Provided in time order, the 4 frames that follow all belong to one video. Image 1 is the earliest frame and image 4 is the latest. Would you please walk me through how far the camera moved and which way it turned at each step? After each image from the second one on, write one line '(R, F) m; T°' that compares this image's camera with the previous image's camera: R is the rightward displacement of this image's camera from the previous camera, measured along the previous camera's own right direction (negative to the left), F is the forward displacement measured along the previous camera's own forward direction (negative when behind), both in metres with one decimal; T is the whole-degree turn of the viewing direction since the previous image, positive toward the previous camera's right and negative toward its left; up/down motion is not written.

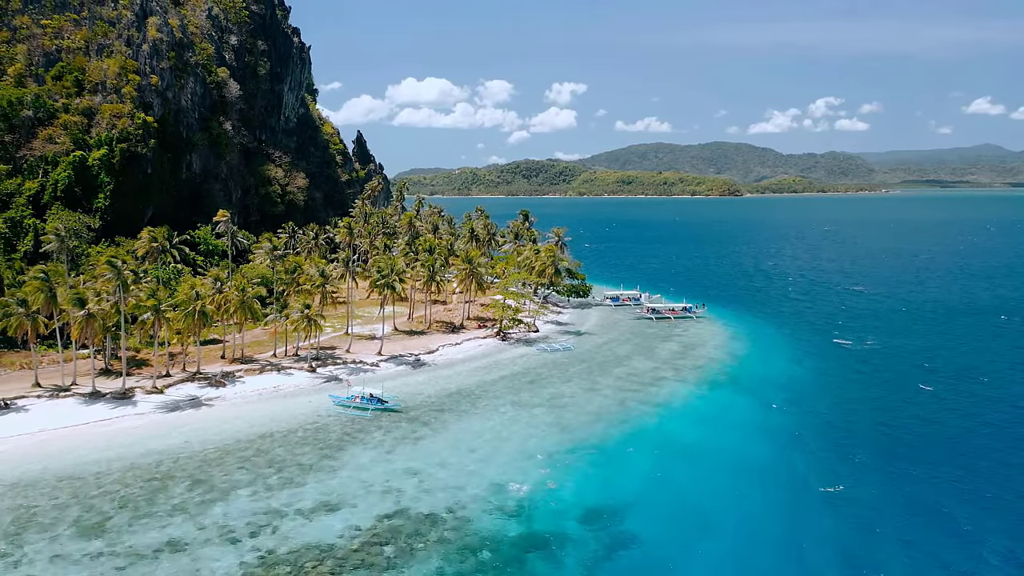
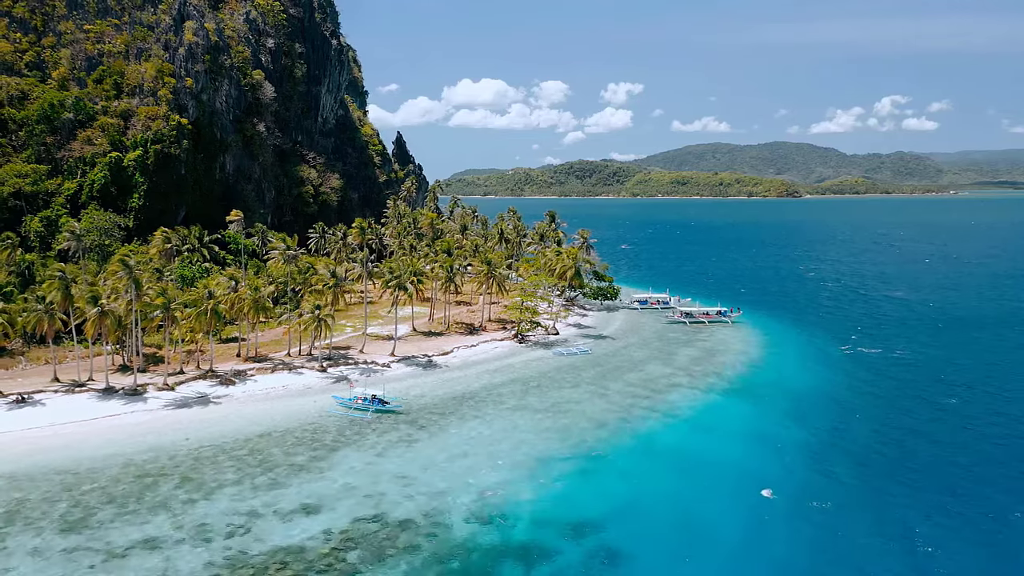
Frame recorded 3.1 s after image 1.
(+1.6, +0.1) m; -3°
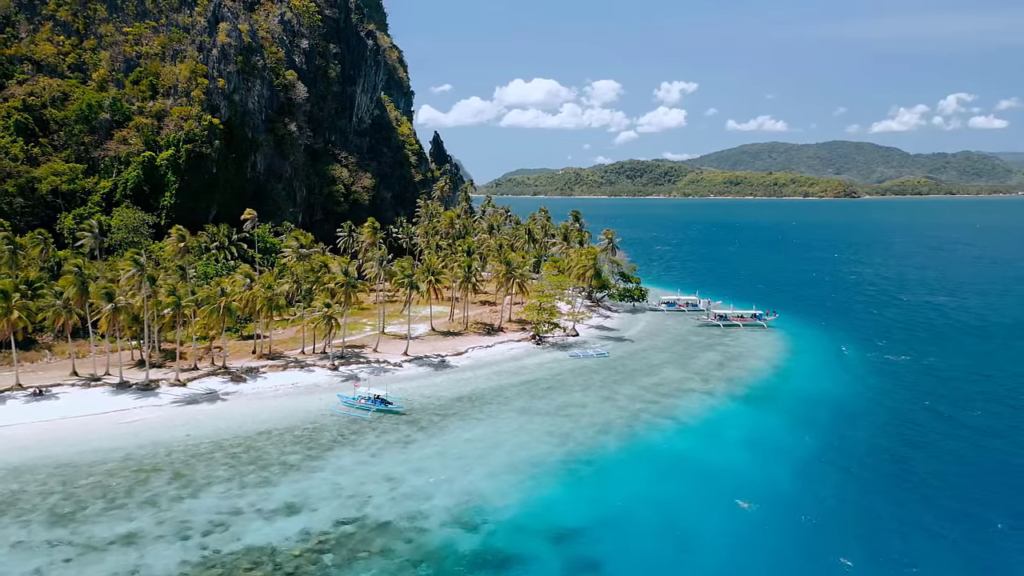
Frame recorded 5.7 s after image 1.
(+1.5, +0.2) m; -3°
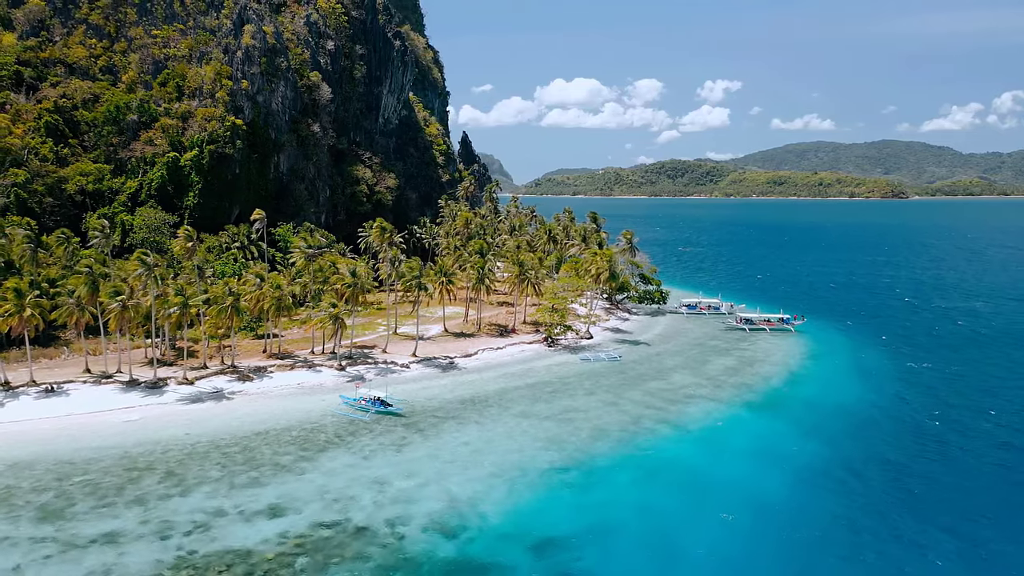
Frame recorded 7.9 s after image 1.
(+1.3, 0.0) m; -2°
